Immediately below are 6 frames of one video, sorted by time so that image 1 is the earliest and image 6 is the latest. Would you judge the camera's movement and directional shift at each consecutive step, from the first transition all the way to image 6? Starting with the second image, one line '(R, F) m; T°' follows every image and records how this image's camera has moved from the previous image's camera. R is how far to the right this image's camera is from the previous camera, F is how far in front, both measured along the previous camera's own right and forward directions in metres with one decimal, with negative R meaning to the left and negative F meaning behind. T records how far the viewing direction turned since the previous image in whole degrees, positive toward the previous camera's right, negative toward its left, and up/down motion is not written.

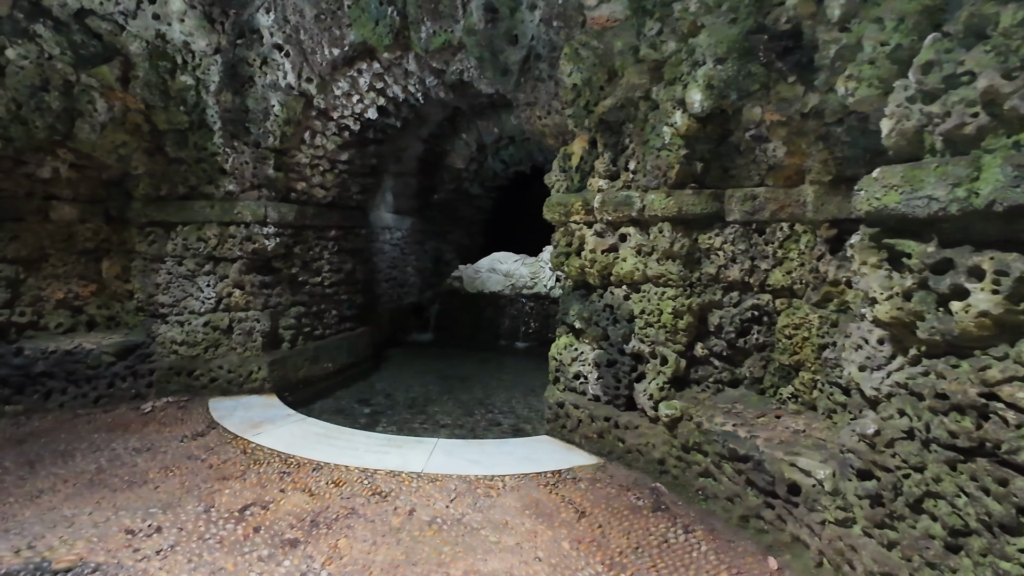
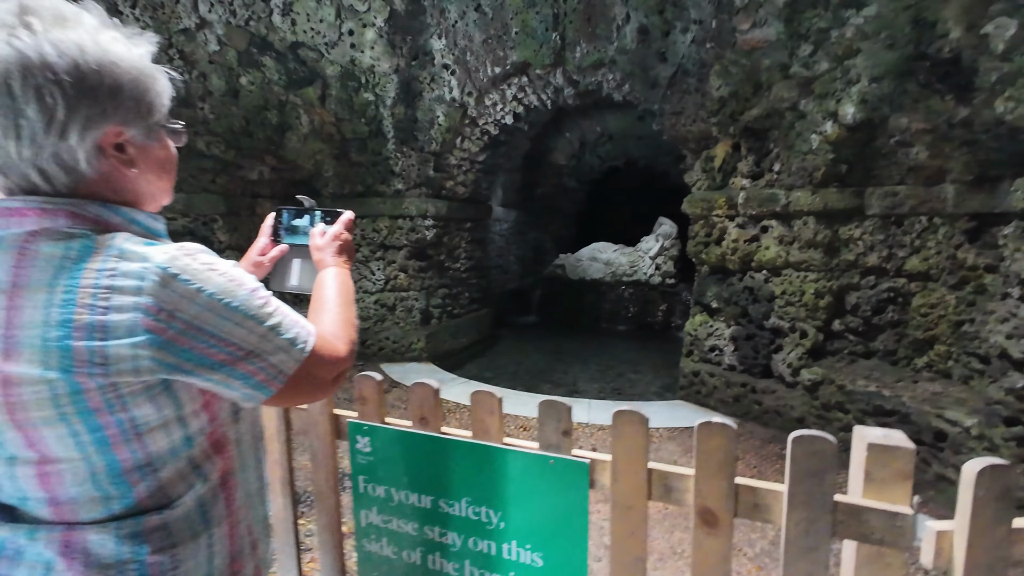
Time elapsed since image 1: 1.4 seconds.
(-0.9, -0.7) m; -5°
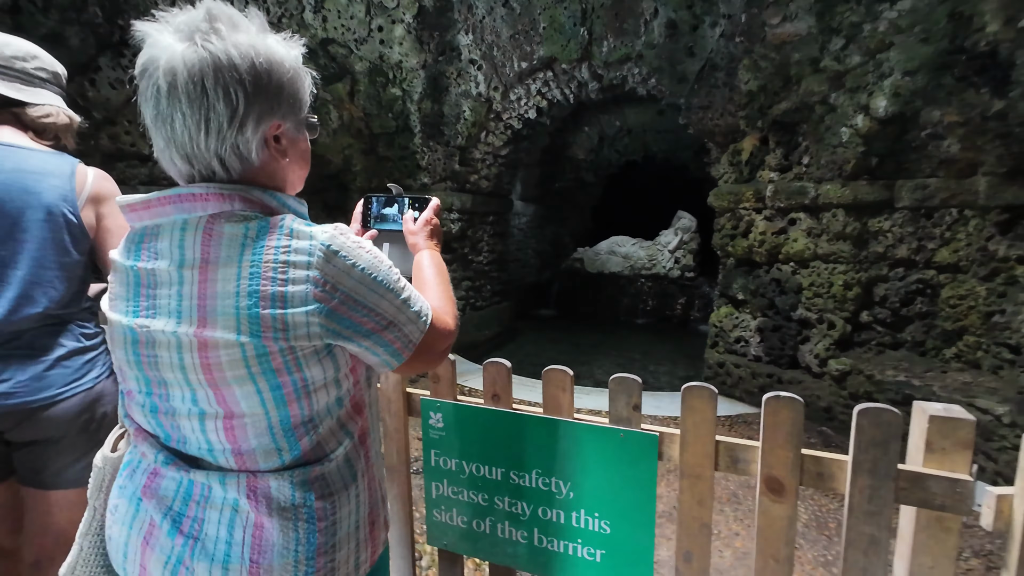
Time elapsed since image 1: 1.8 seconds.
(-0.2, -0.1) m; -1°
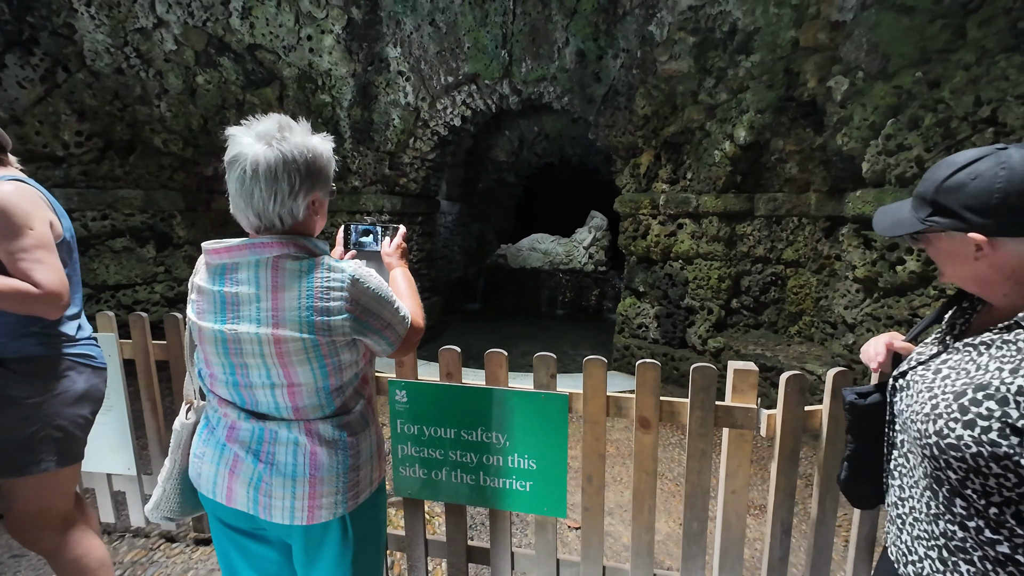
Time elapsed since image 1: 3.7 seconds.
(-0.1, -0.5) m; +9°
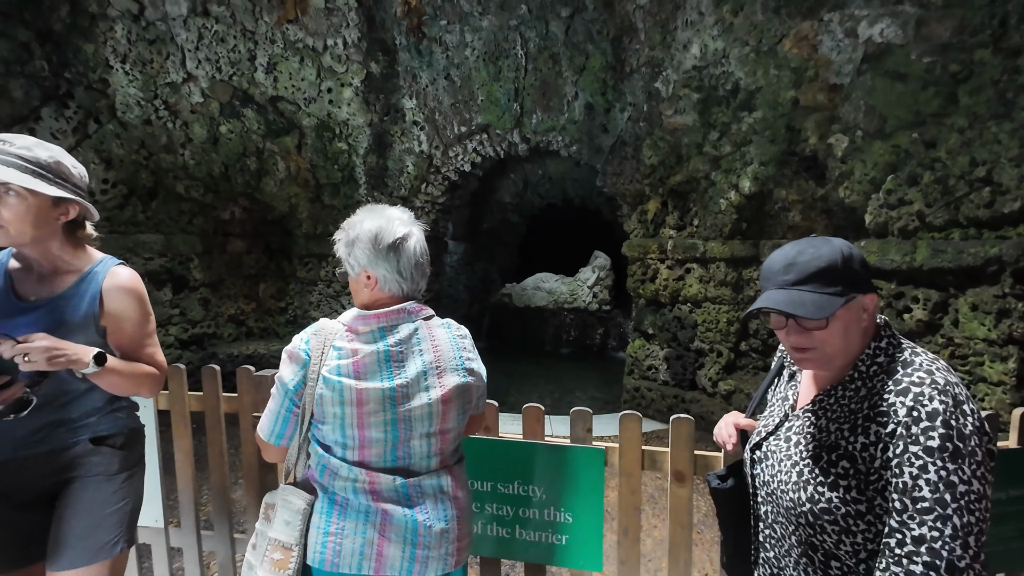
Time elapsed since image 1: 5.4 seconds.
(-0.2, -0.1) m; +1°
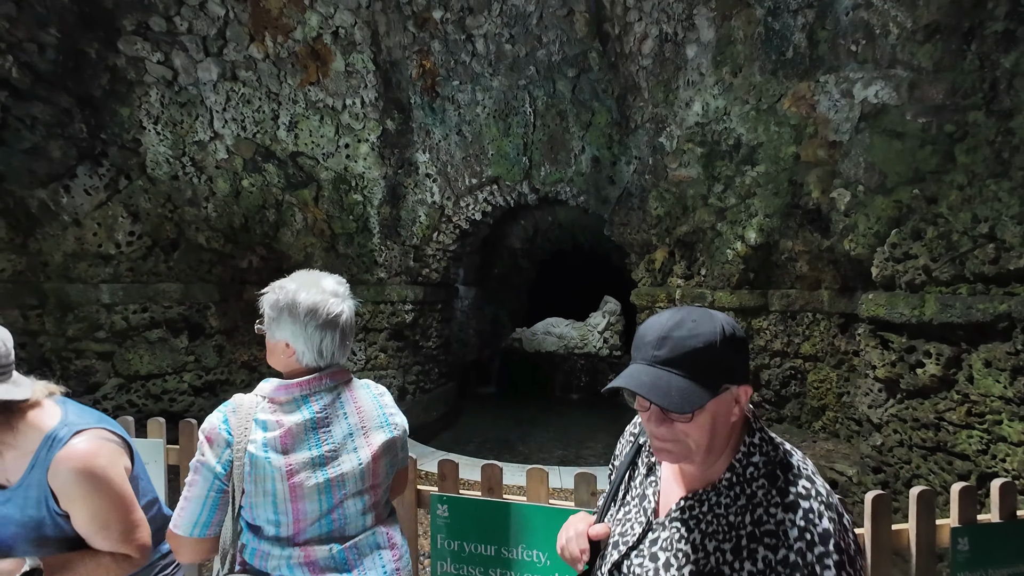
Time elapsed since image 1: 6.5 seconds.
(0.0, -0.1) m; -1°
